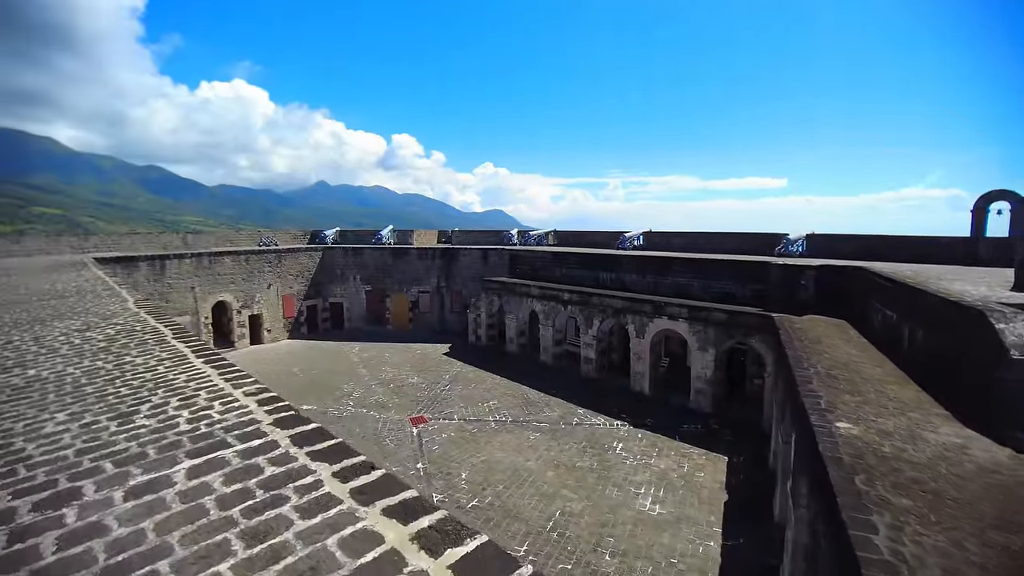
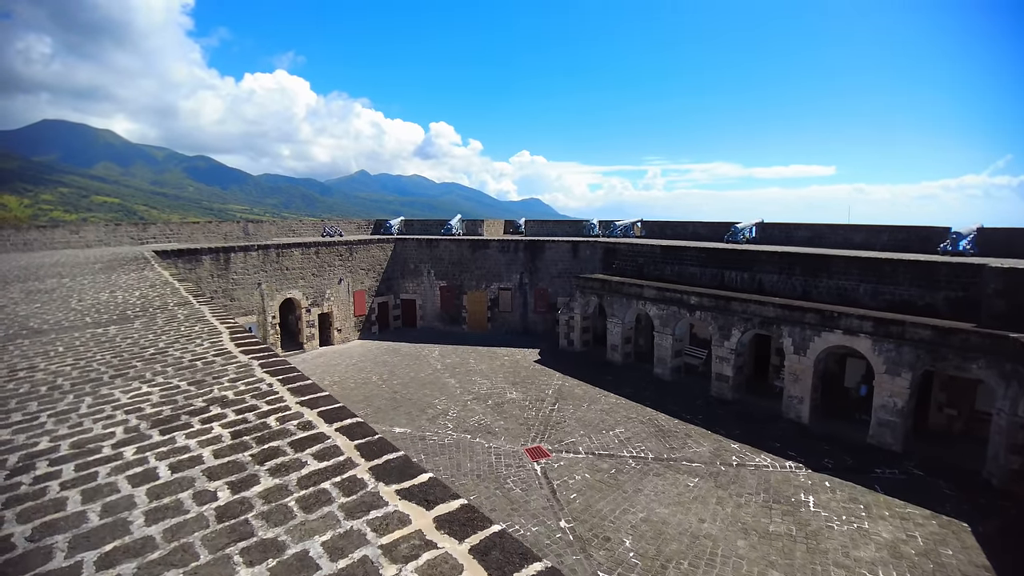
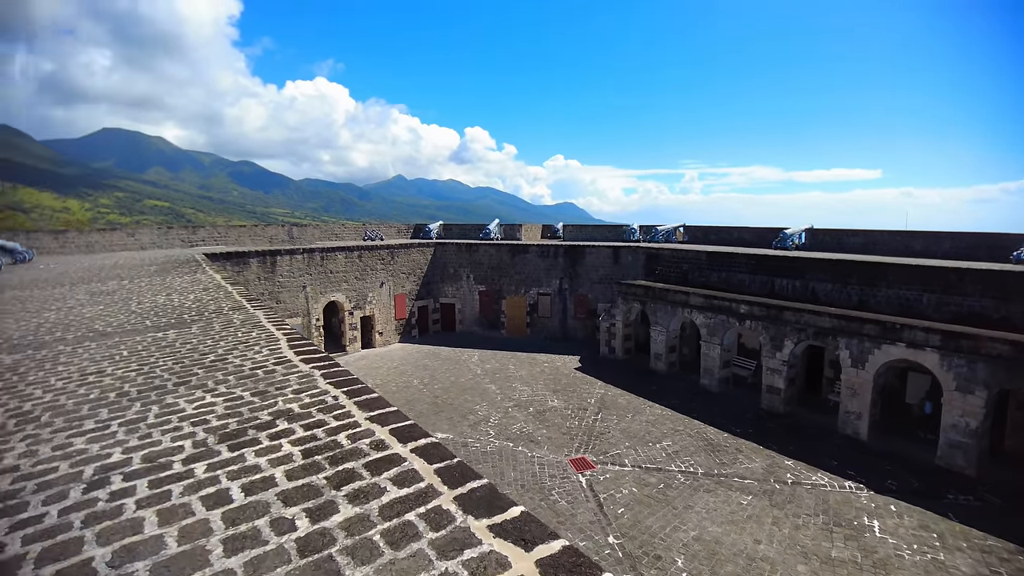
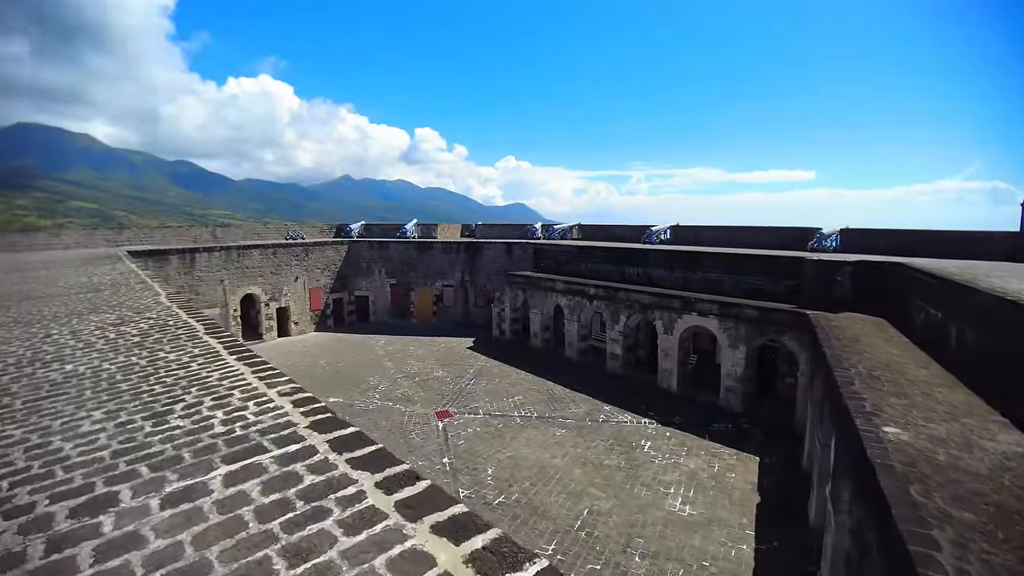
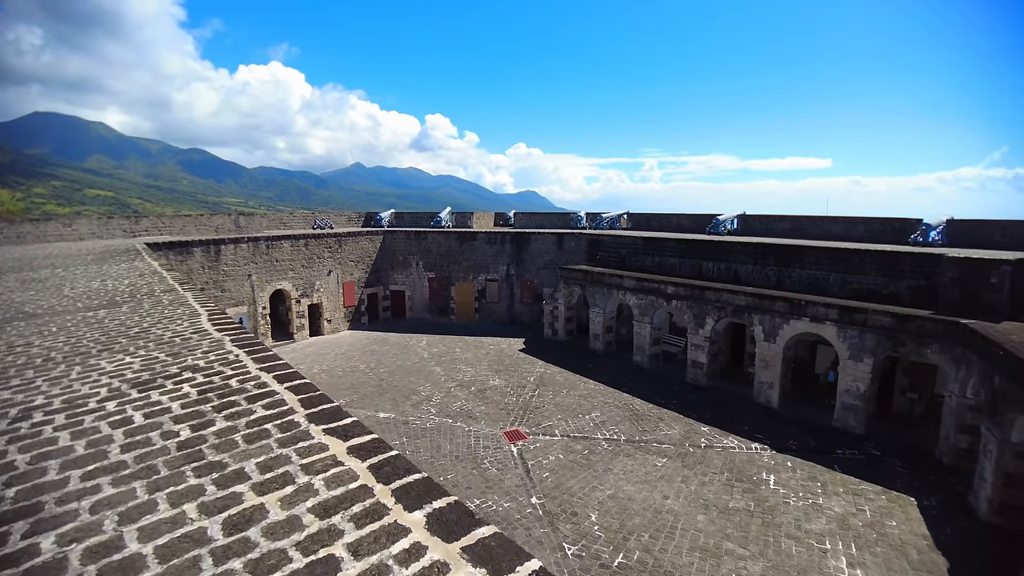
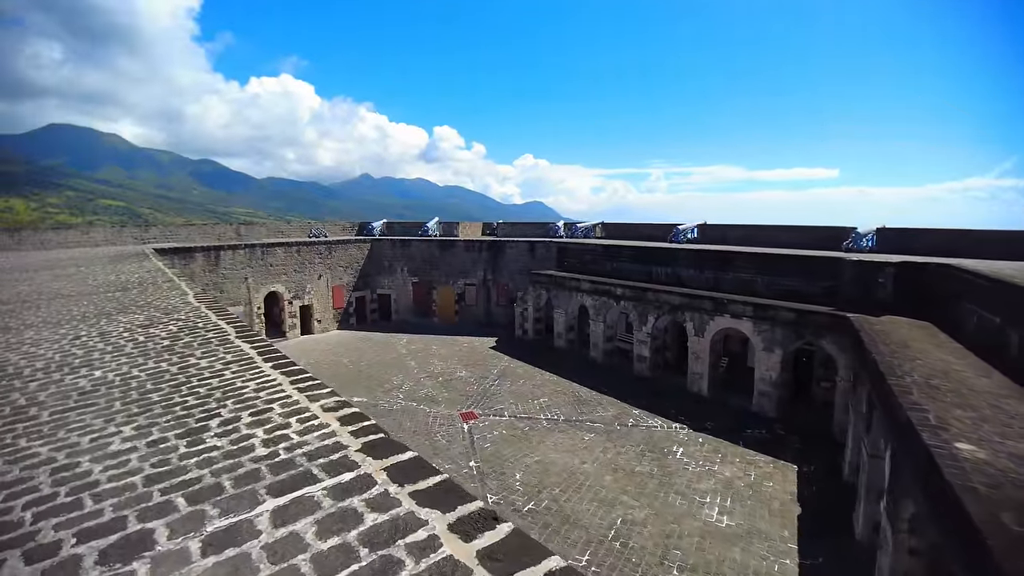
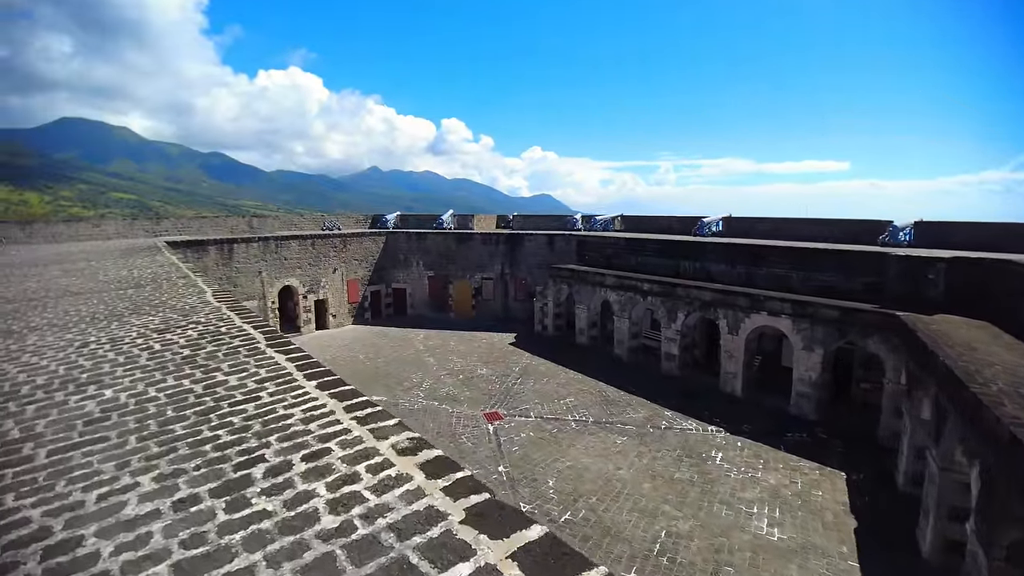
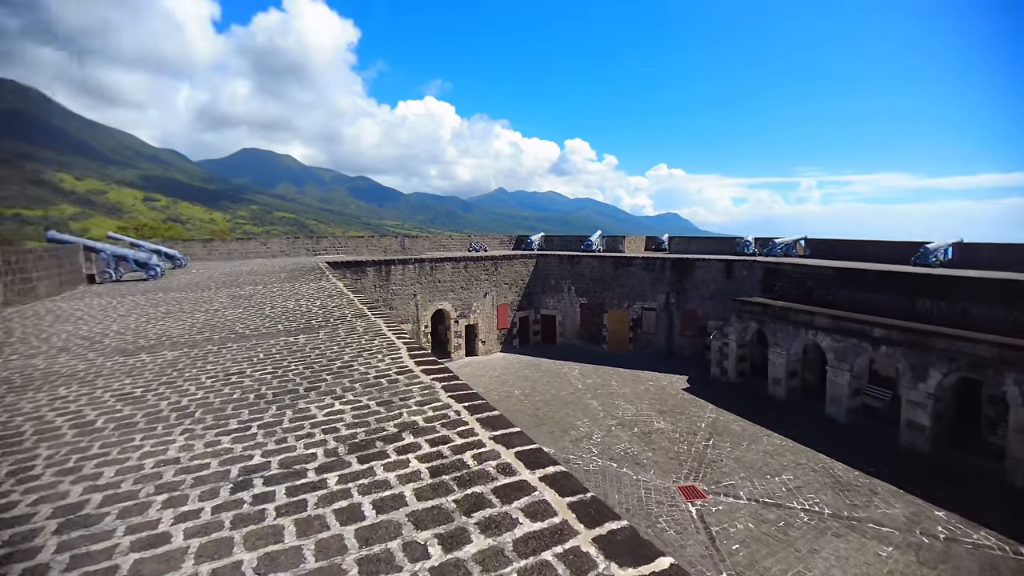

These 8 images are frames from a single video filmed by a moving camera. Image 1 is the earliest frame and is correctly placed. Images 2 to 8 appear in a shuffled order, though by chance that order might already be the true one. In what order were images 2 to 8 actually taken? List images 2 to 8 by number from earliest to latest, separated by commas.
4, 6, 7, 5, 2, 3, 8
